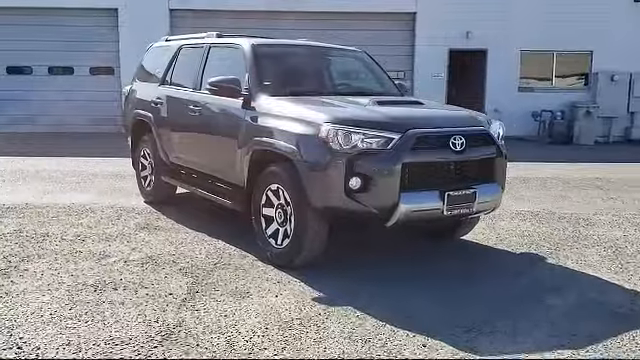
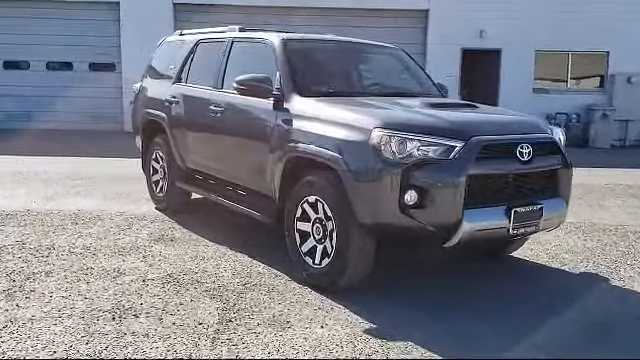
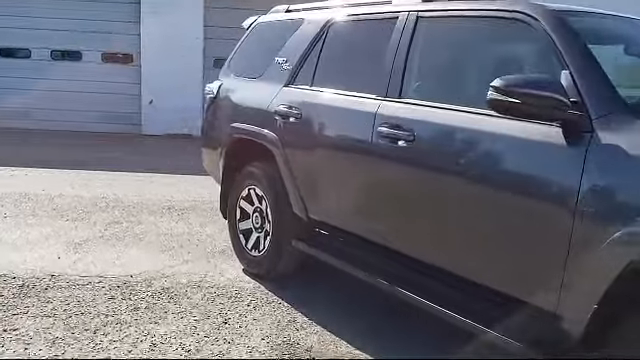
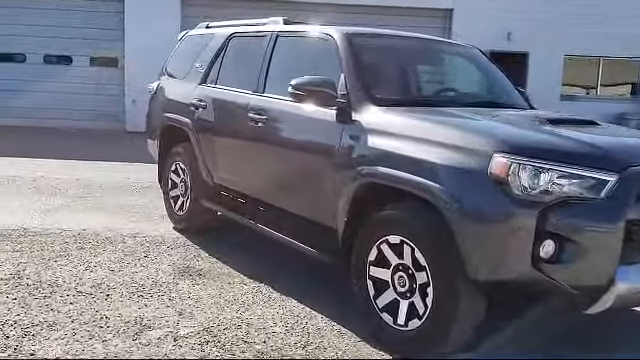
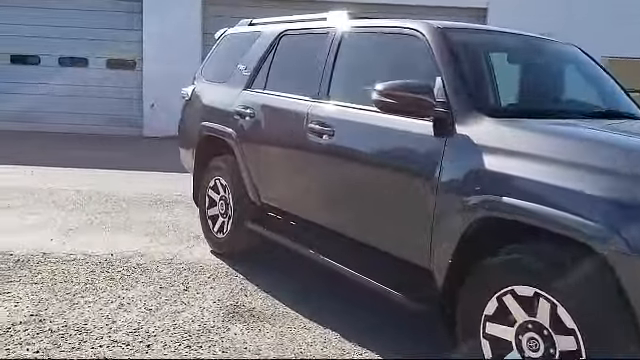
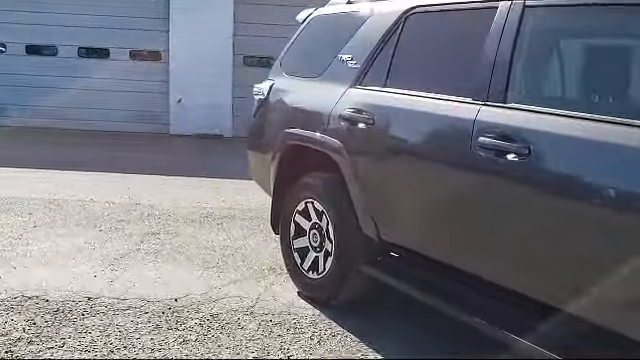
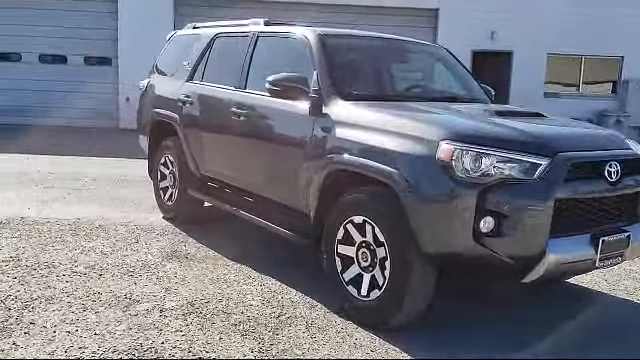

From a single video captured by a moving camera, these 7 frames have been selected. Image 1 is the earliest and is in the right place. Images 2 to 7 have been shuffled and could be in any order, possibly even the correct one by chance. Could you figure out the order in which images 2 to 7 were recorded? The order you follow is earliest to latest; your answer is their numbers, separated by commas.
2, 7, 4, 5, 3, 6
